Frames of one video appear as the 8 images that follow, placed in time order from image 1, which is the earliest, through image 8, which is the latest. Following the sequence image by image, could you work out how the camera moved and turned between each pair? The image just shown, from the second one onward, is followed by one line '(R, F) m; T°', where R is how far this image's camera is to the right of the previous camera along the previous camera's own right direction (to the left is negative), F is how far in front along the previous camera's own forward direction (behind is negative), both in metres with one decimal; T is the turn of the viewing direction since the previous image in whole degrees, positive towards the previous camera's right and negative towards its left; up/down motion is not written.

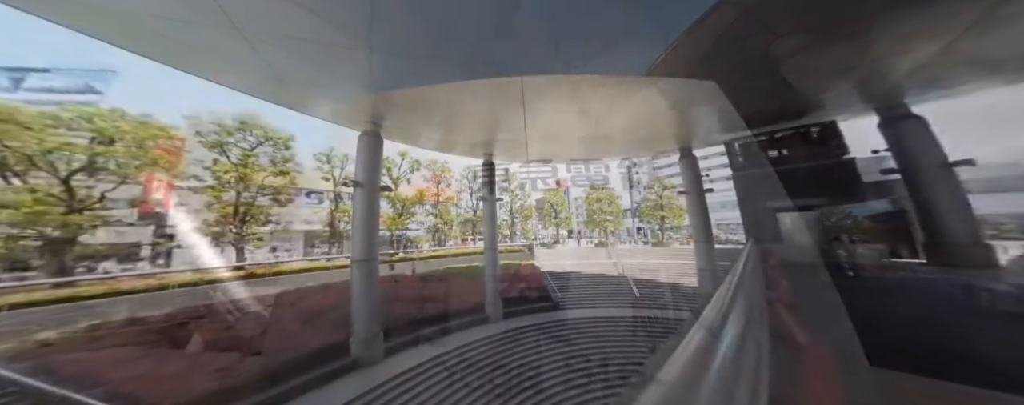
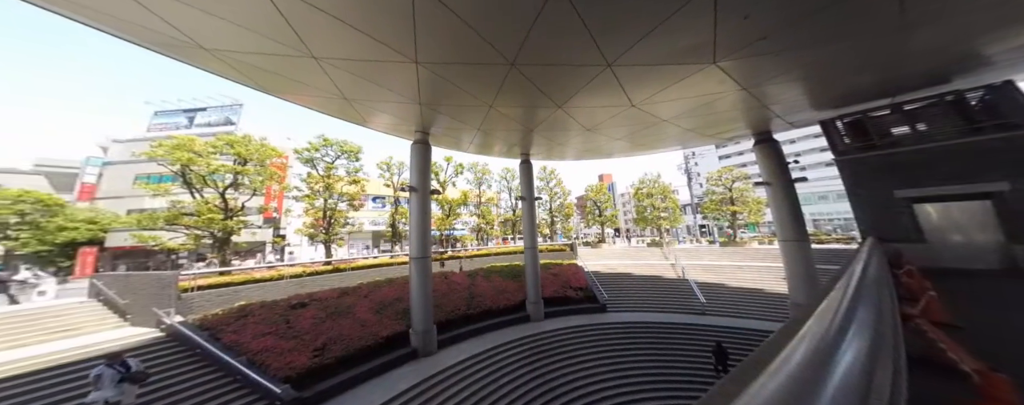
(+0.6, -0.1) m; -12°
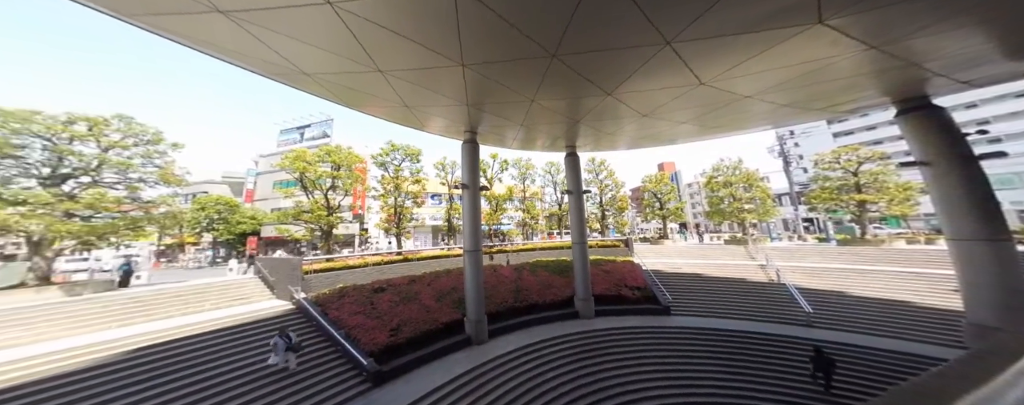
(+0.8, +0.1) m; -14°
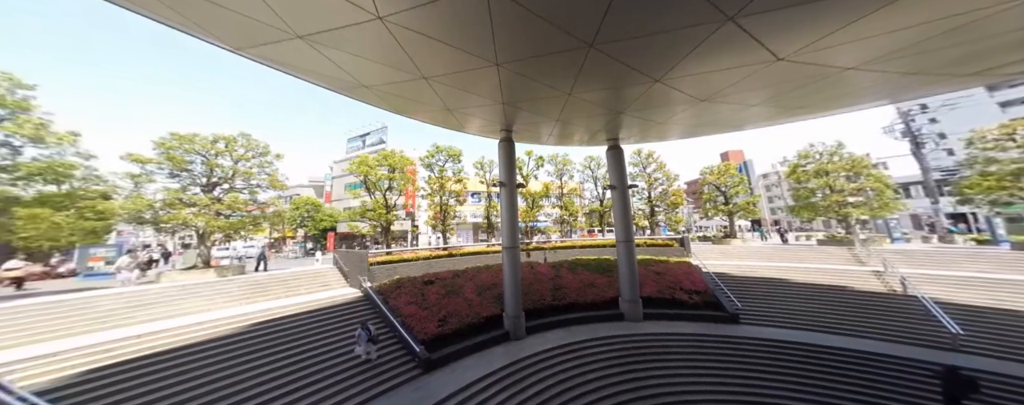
(+0.6, 0.0) m; -11°
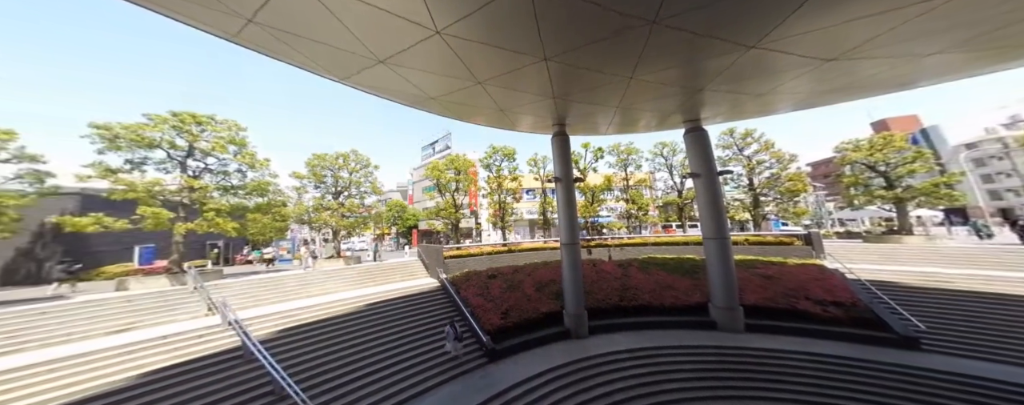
(+0.9, +0.4) m; -16°
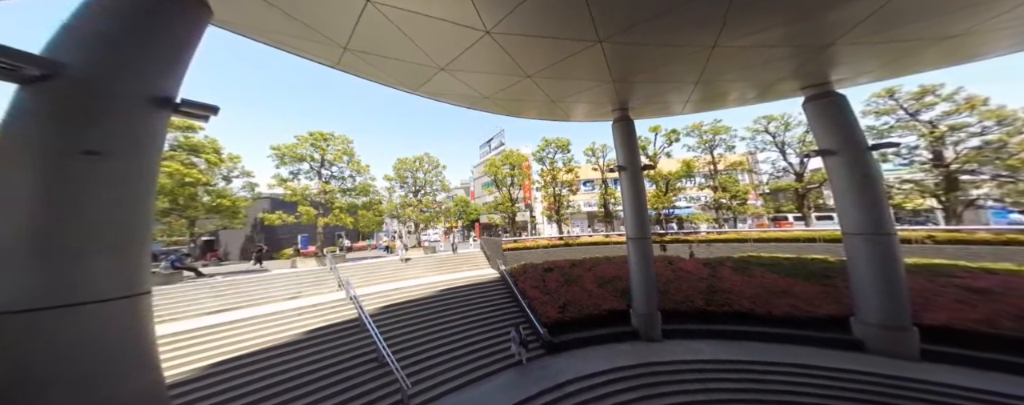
(+0.2, +0.5) m; -12°
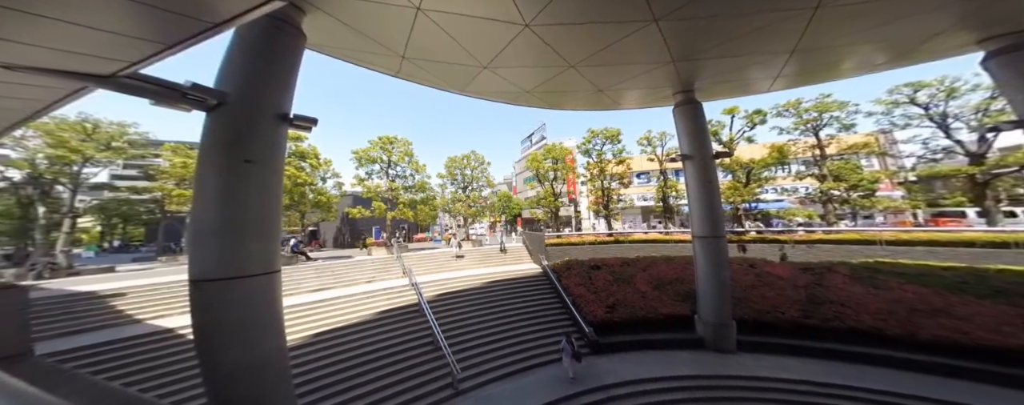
(-0.2, +0.2) m; -7°
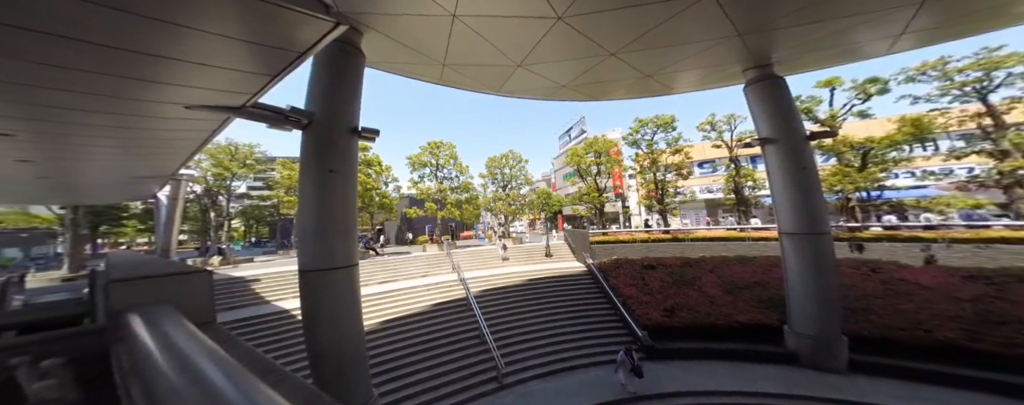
(+0.3, 0.0) m; -12°
